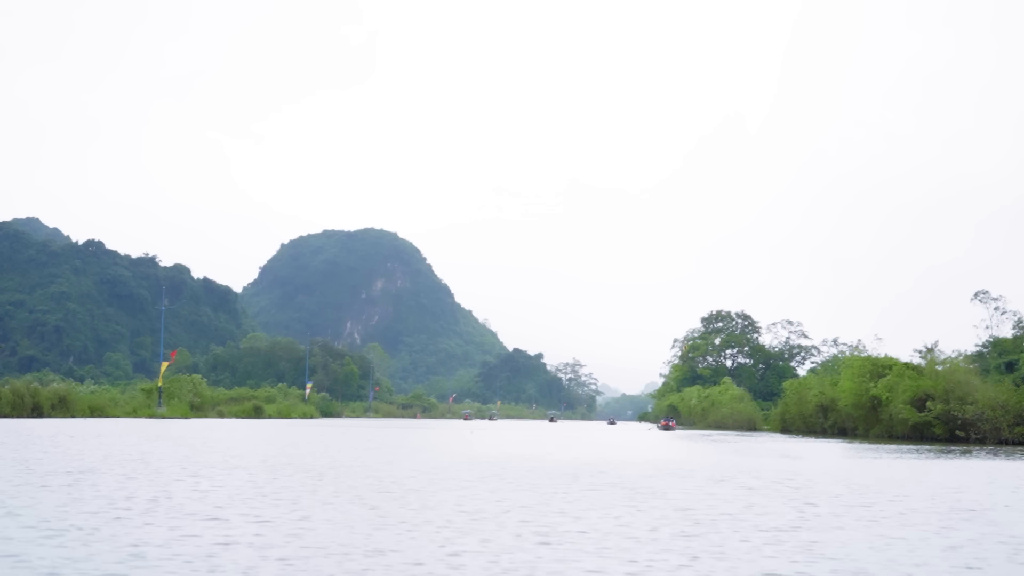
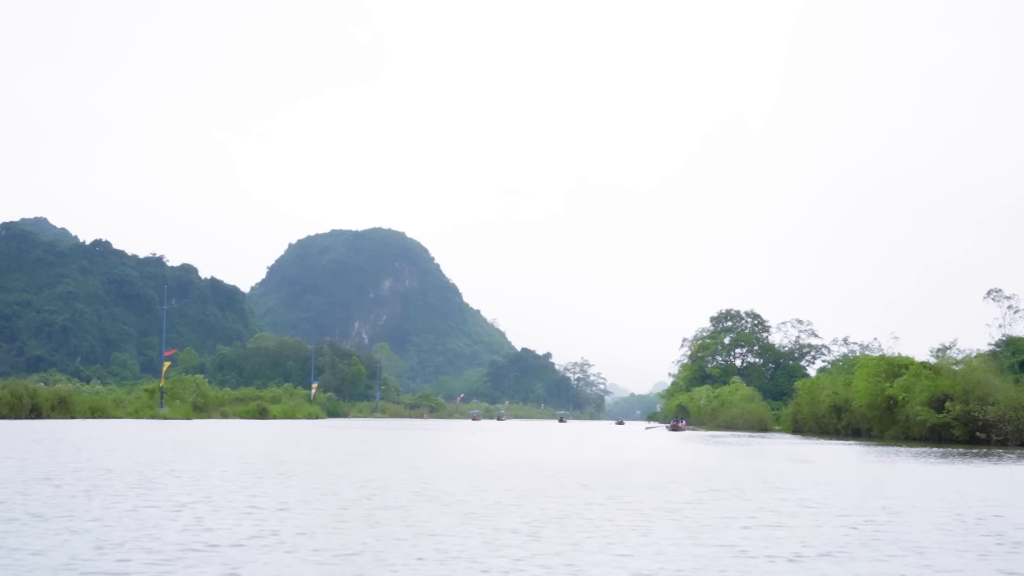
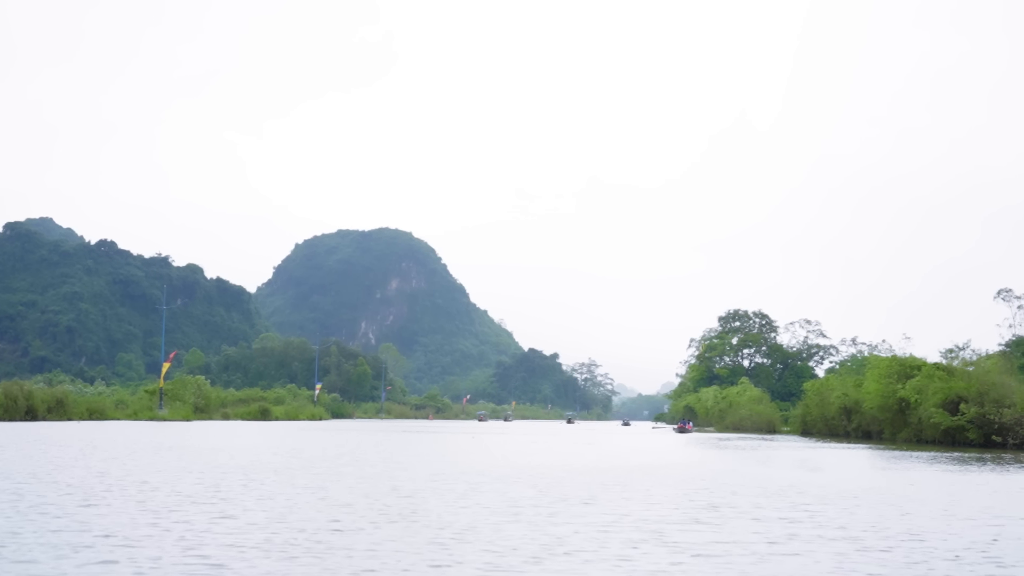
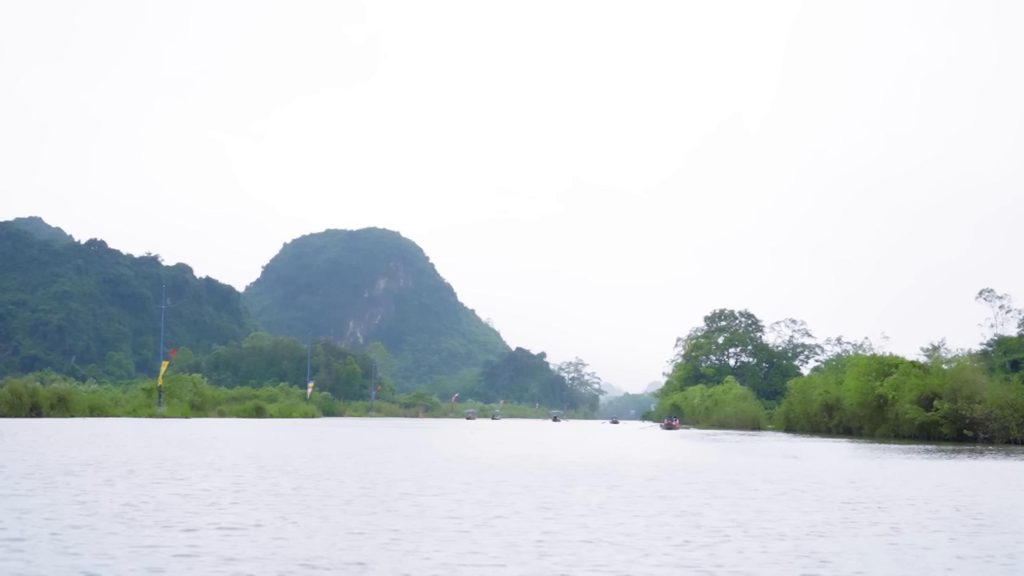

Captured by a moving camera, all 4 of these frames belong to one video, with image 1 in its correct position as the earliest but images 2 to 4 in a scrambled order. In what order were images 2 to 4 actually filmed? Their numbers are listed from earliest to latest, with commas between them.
4, 2, 3
